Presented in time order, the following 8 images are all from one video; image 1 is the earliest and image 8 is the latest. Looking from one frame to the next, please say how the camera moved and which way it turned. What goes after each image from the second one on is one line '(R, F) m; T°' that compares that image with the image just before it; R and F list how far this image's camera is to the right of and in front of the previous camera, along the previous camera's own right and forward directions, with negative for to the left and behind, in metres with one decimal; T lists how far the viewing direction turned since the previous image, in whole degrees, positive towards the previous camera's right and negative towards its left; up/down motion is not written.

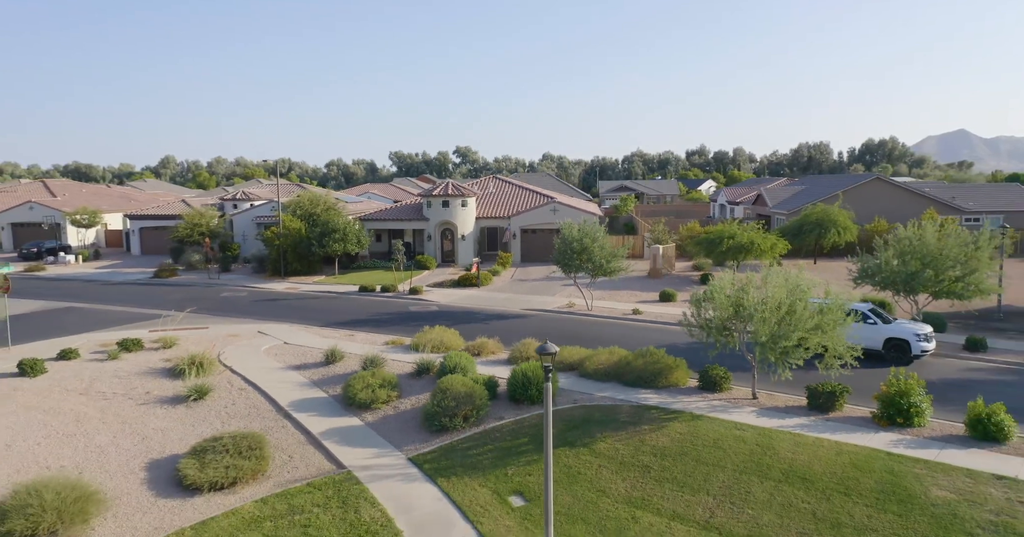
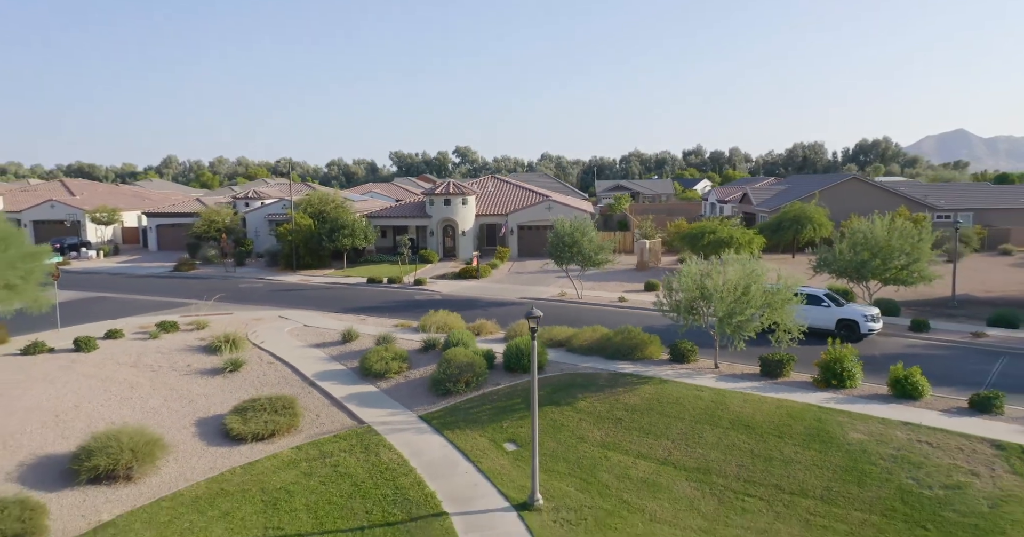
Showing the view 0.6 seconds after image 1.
(+0.1, -2.2) m; 0°
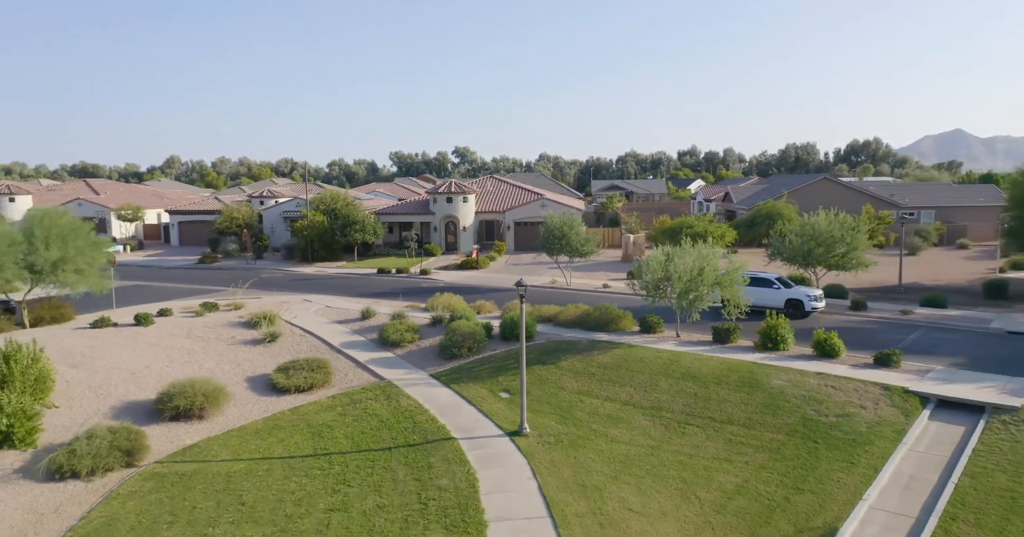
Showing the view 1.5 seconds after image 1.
(+0.1, -3.2) m; 0°
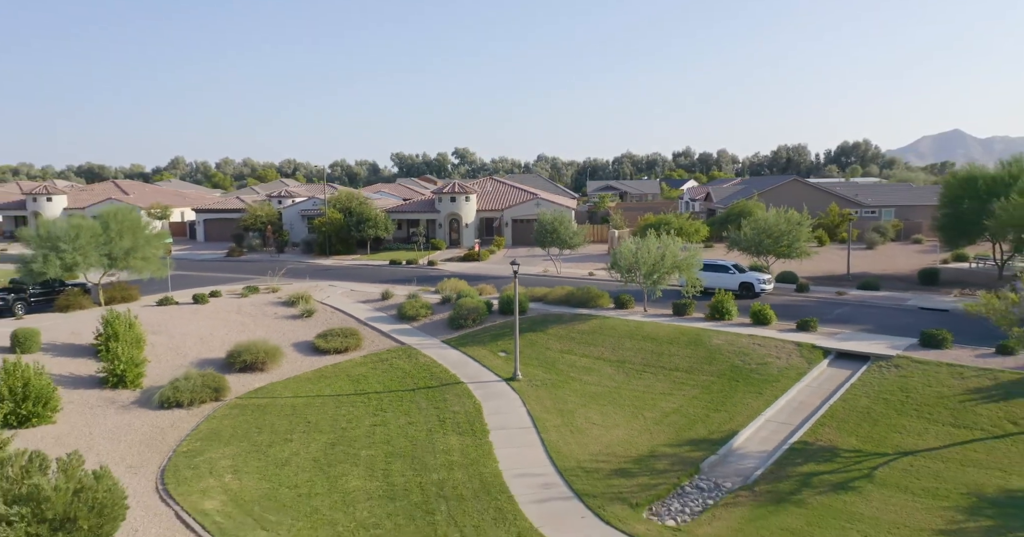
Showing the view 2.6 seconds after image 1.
(+0.1, -4.2) m; 0°
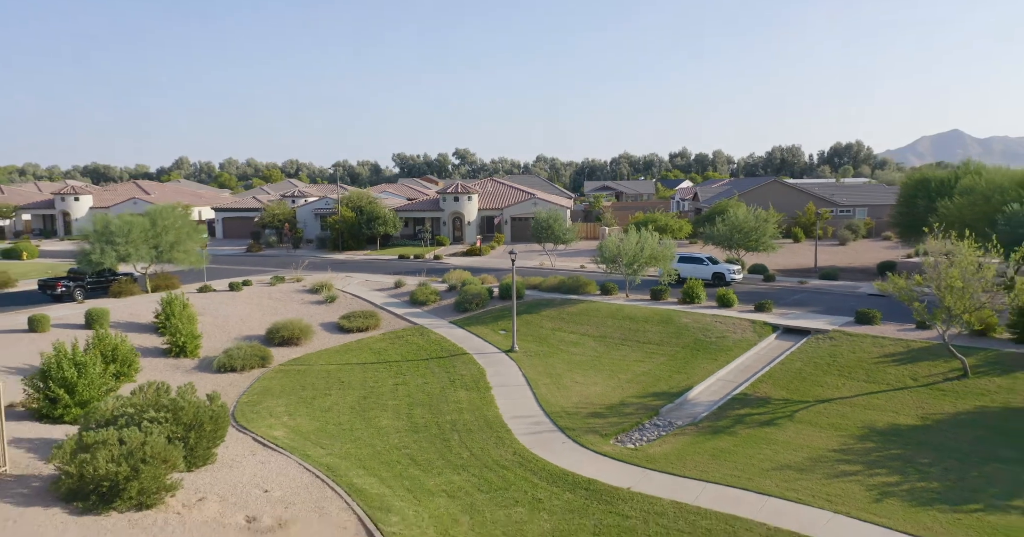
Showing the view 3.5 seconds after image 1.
(+0.1, -3.4) m; 0°
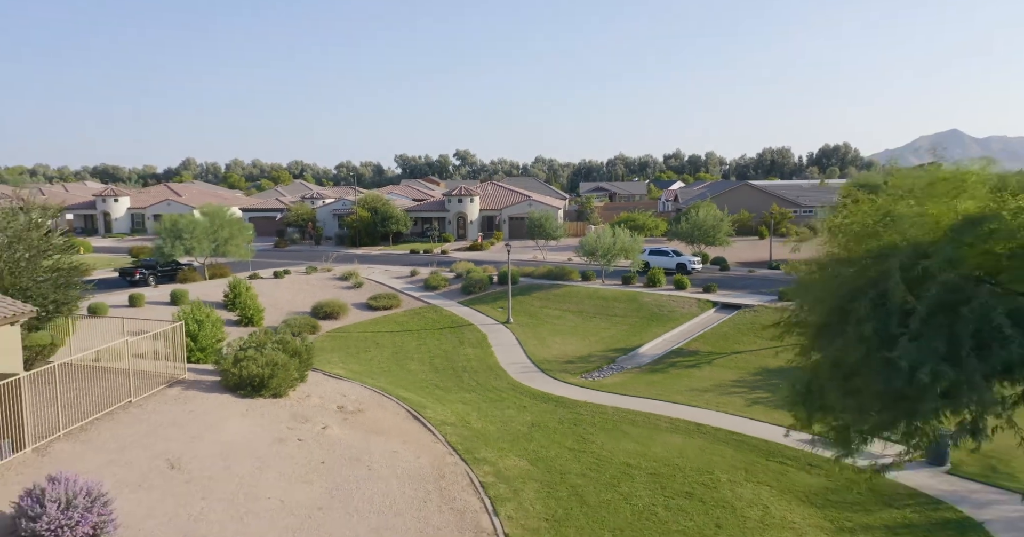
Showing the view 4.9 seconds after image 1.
(+0.2, -5.9) m; 0°
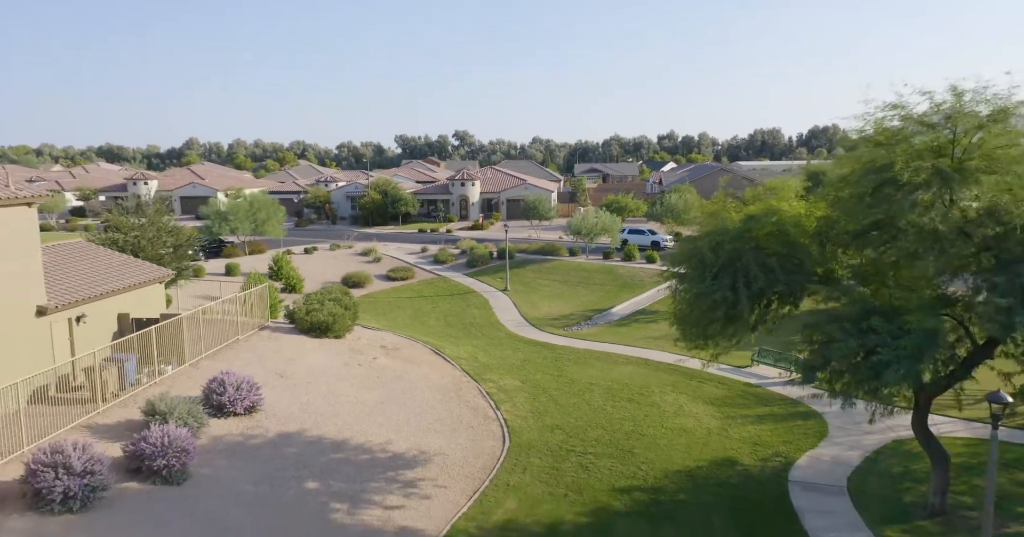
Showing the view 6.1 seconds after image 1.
(0.0, -5.7) m; 0°
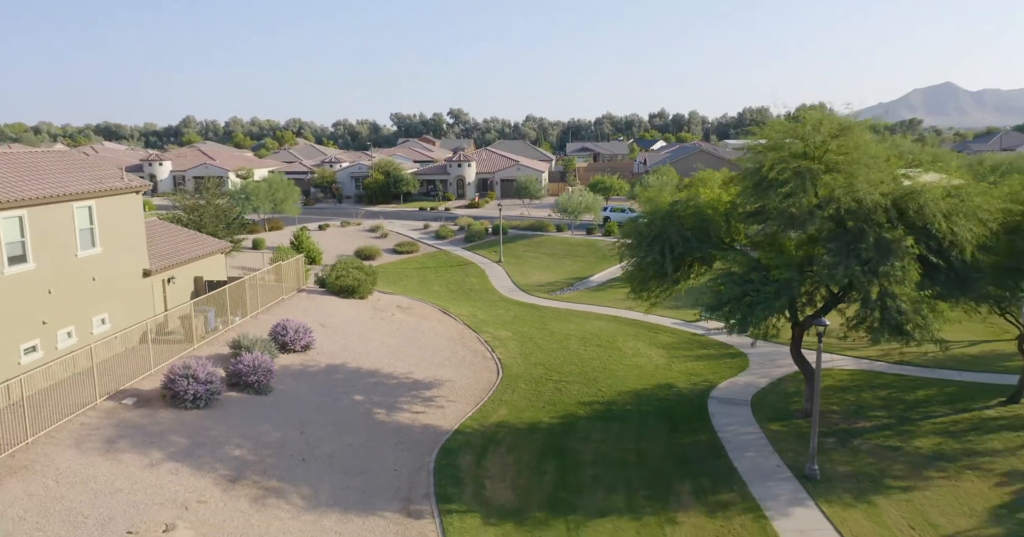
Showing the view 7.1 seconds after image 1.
(+0.1, -4.7) m; 0°
